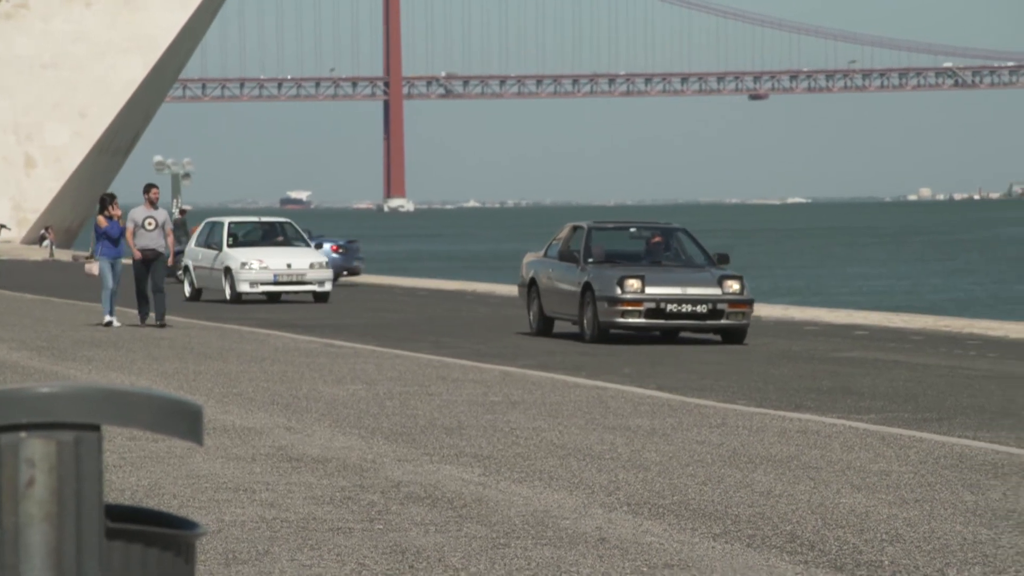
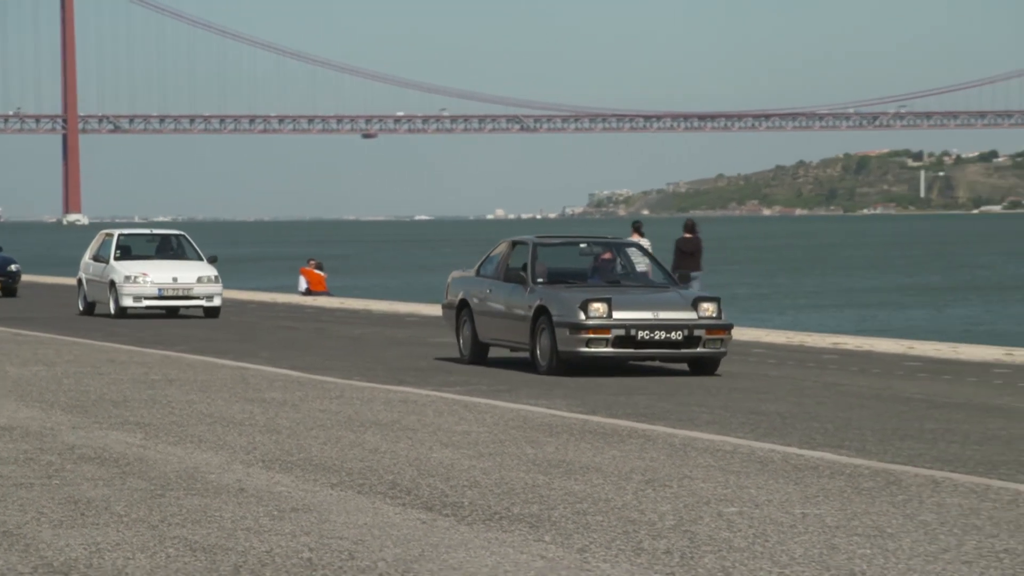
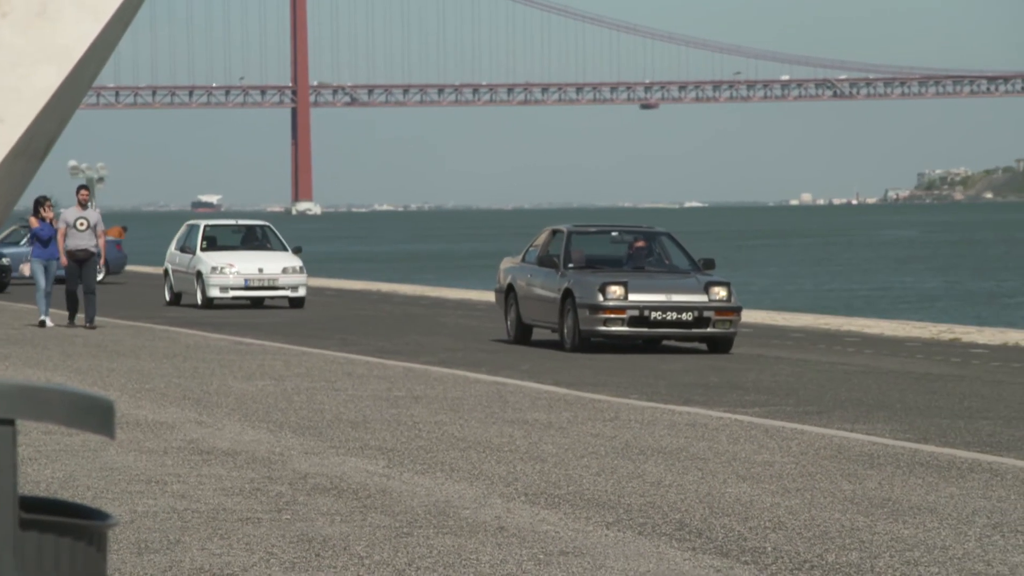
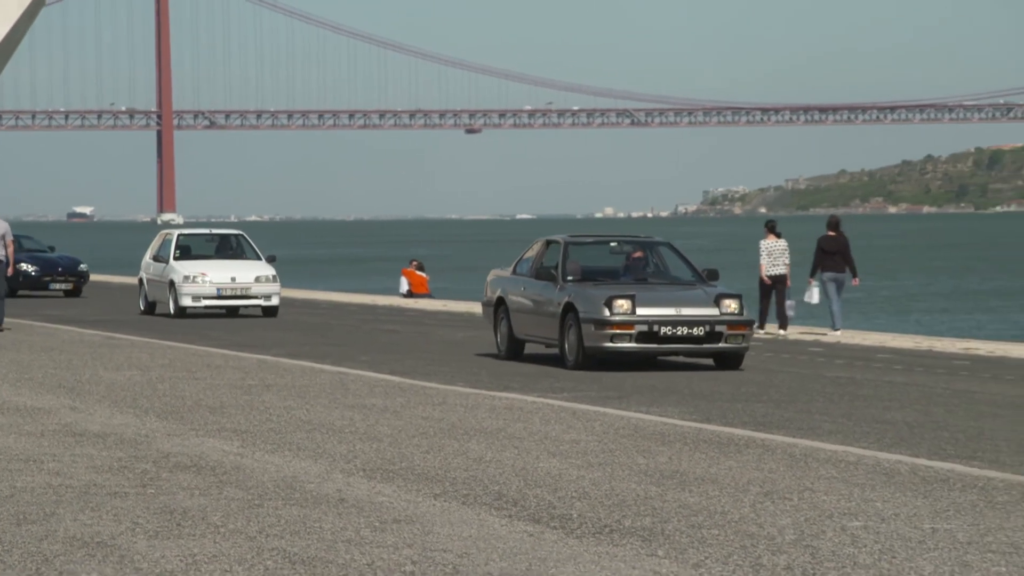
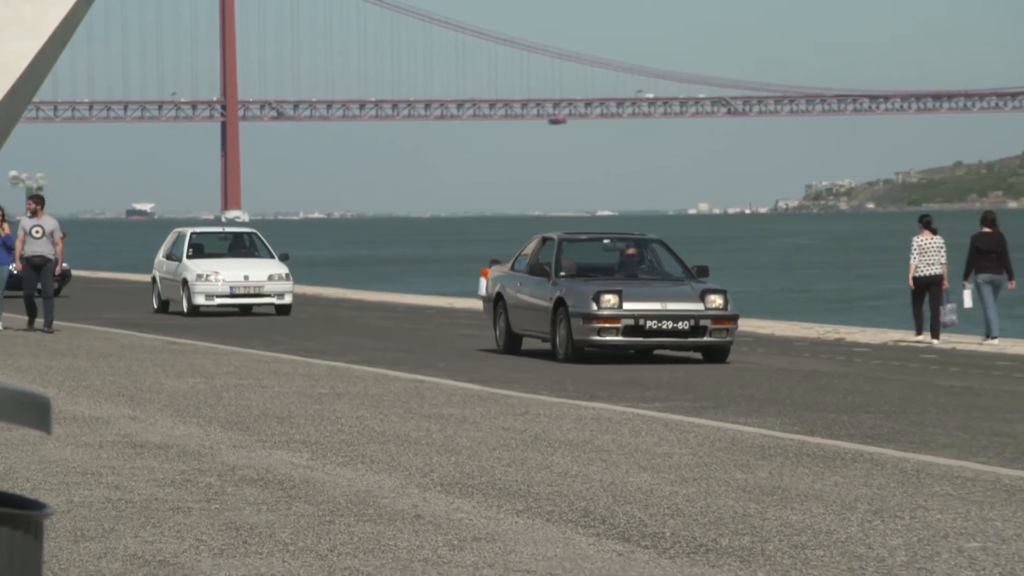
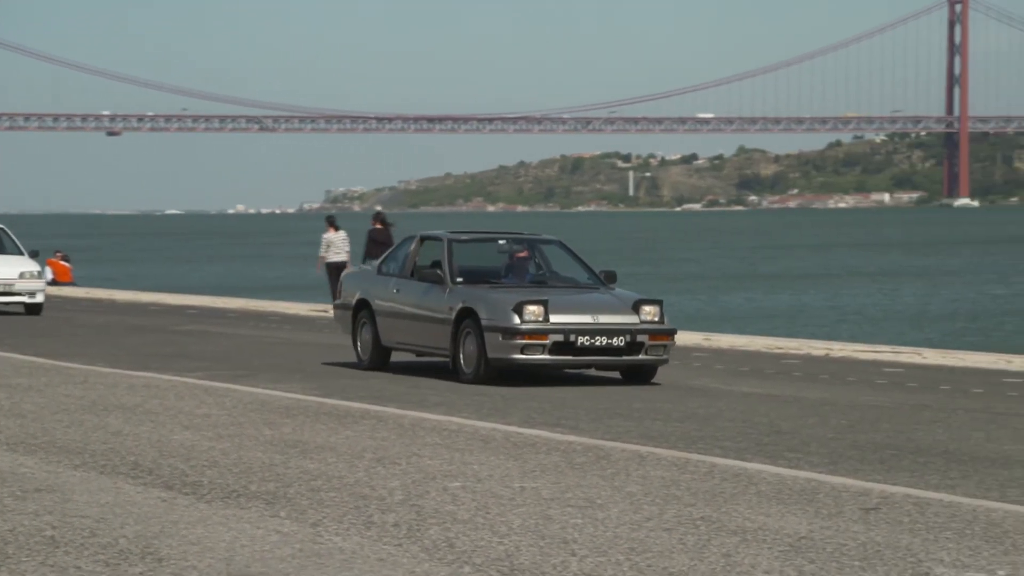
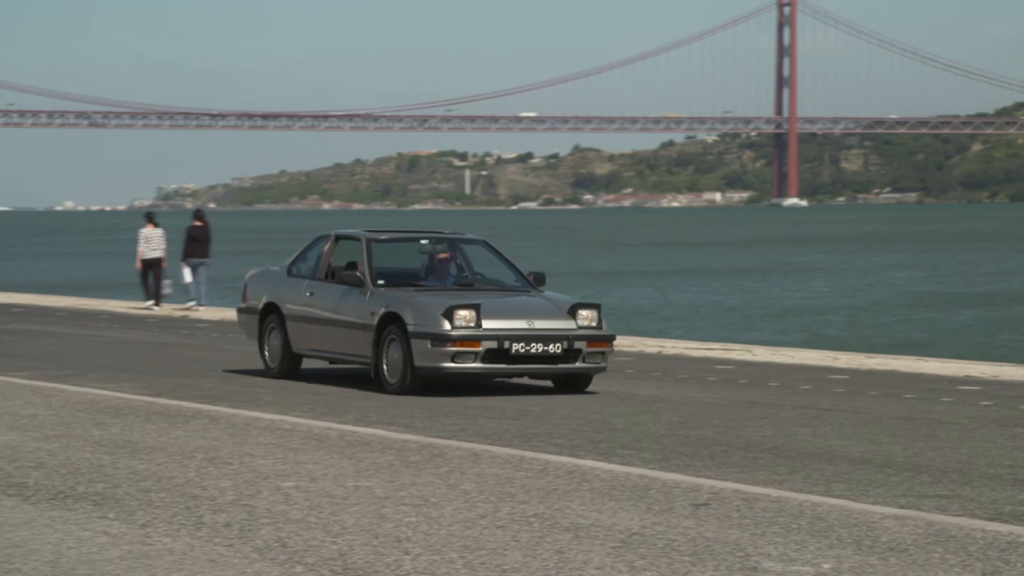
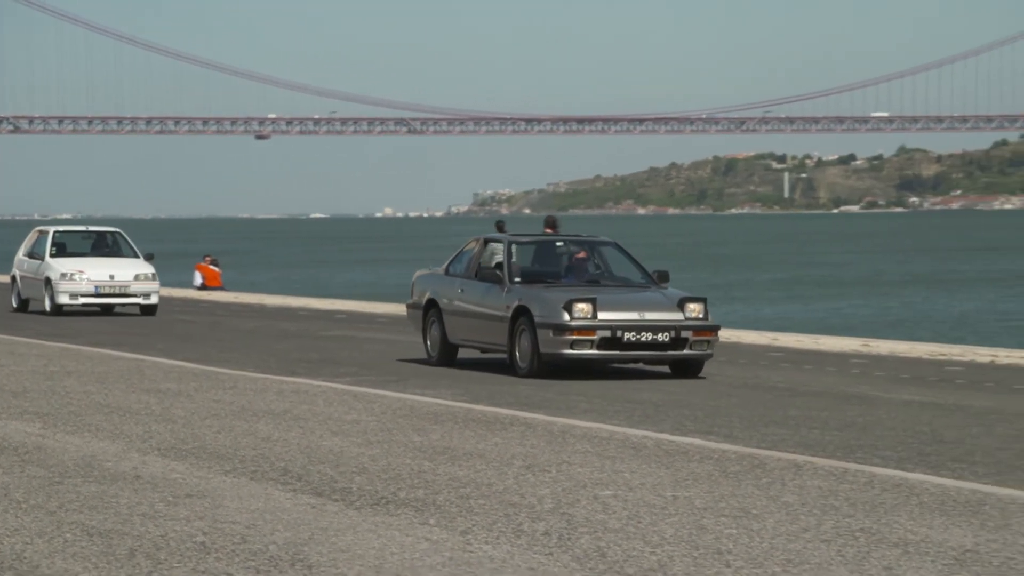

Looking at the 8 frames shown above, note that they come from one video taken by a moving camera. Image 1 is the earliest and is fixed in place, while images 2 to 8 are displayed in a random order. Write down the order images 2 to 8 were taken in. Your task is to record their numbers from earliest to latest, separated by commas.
3, 5, 4, 2, 8, 6, 7
